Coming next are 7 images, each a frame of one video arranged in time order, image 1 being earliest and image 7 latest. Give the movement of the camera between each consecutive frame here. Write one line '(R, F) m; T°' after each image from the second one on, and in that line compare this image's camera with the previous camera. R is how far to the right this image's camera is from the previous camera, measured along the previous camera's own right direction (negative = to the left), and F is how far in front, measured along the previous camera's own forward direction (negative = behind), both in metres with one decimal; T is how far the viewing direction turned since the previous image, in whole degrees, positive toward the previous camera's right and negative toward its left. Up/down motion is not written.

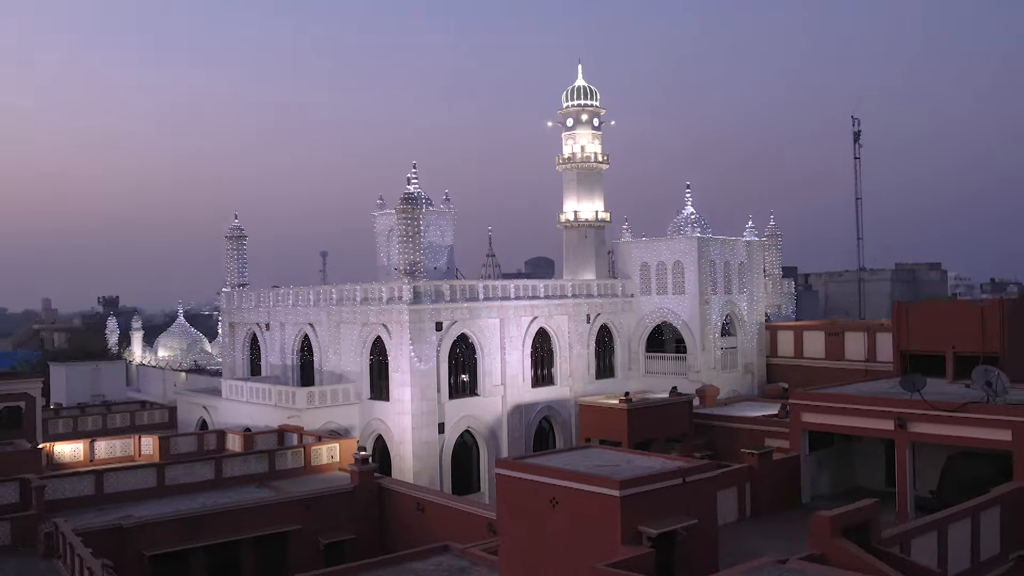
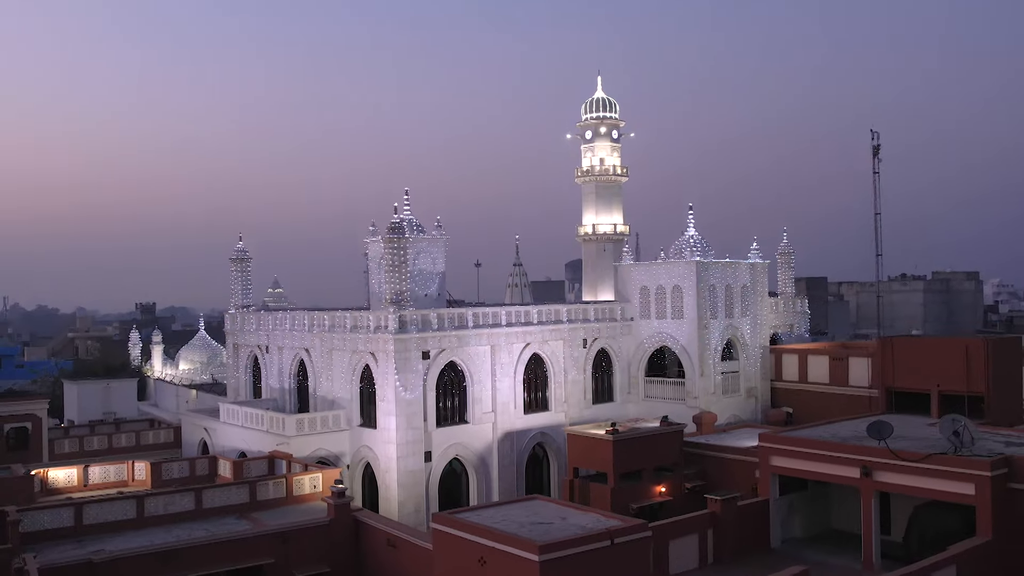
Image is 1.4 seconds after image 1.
(+1.5, +0.1) m; -3°
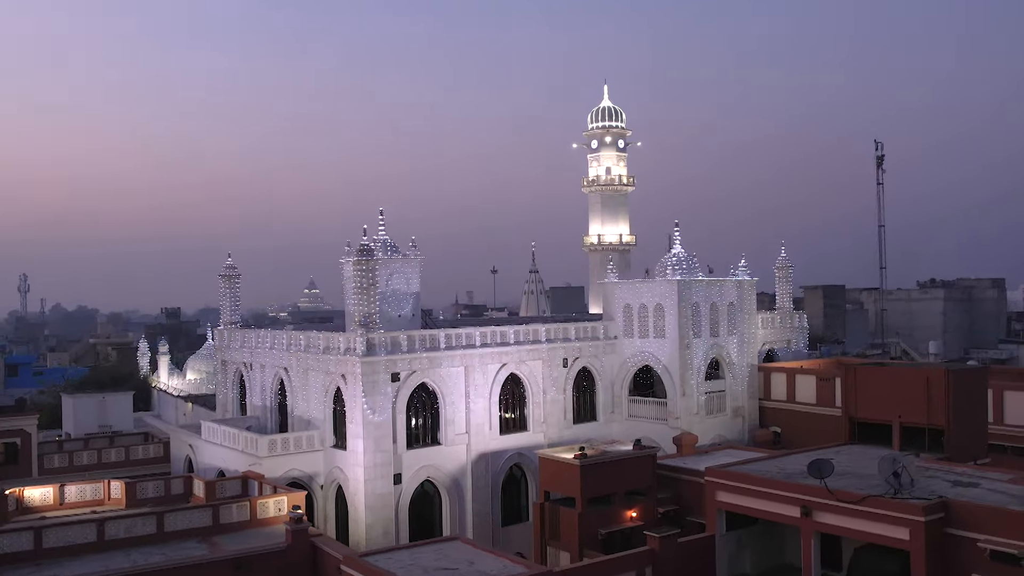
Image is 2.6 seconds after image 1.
(+1.7, +0.2) m; -2°
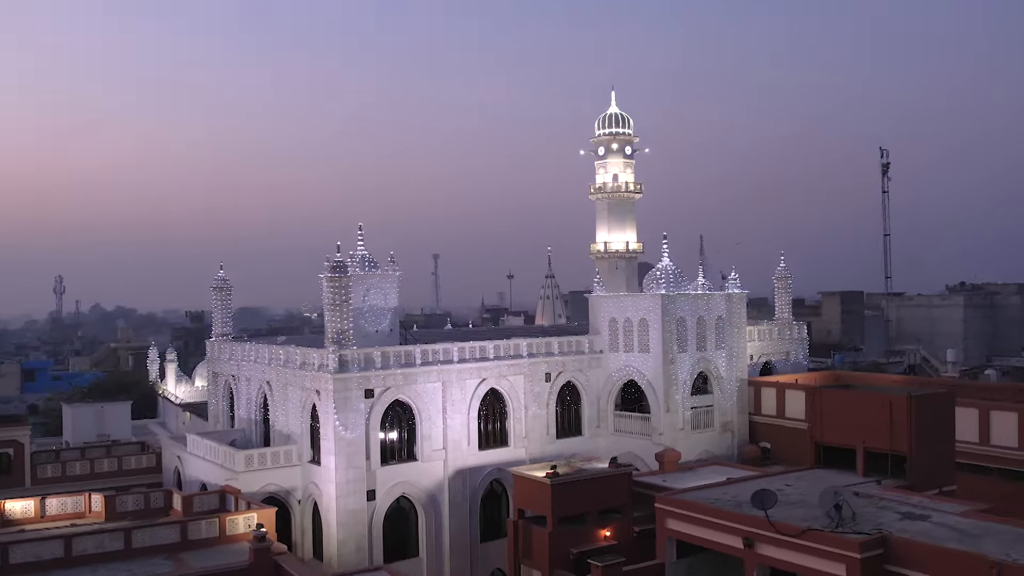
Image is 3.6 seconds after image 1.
(+1.6, +0.2) m; -2°
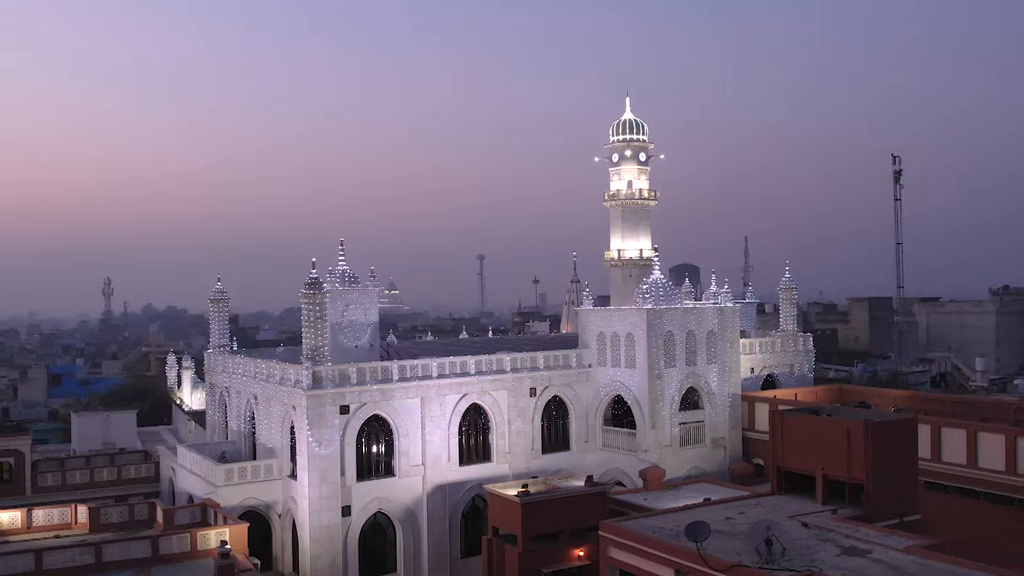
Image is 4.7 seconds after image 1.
(+1.9, +0.2) m; -3°
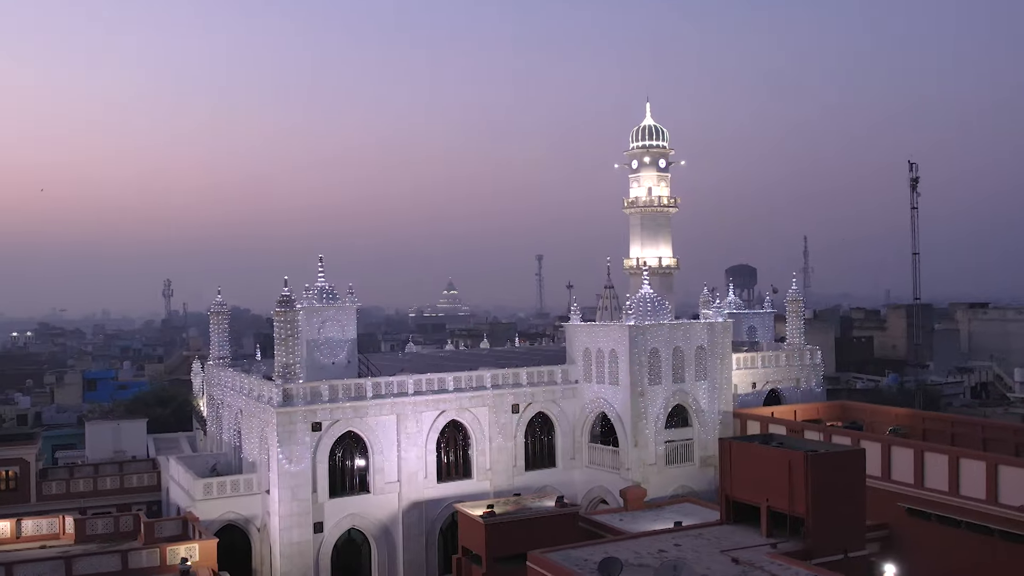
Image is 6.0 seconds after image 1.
(+2.4, +0.3) m; -4°
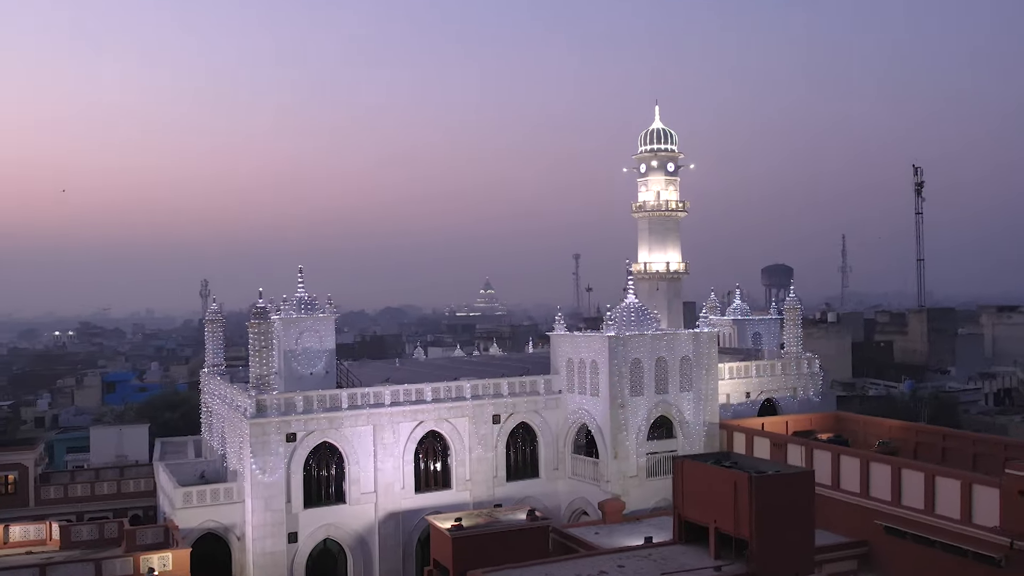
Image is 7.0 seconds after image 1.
(+1.8, +0.1) m; -3°
